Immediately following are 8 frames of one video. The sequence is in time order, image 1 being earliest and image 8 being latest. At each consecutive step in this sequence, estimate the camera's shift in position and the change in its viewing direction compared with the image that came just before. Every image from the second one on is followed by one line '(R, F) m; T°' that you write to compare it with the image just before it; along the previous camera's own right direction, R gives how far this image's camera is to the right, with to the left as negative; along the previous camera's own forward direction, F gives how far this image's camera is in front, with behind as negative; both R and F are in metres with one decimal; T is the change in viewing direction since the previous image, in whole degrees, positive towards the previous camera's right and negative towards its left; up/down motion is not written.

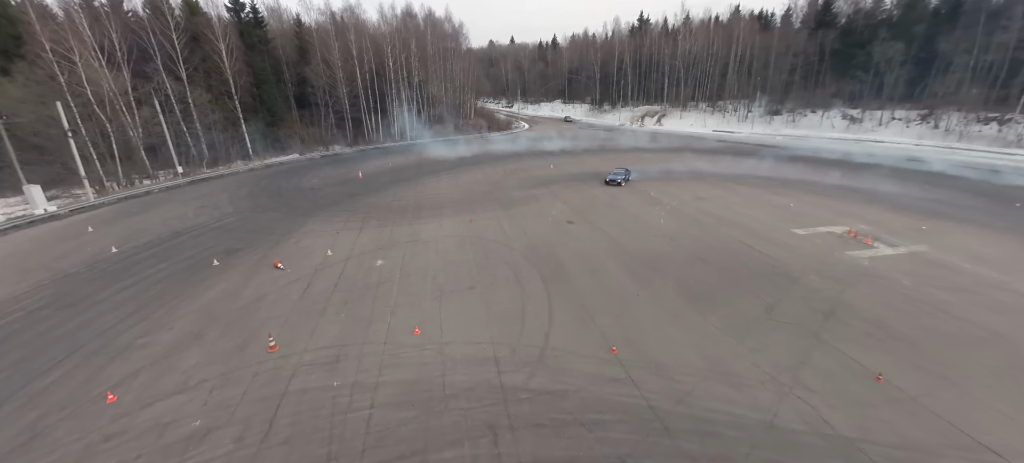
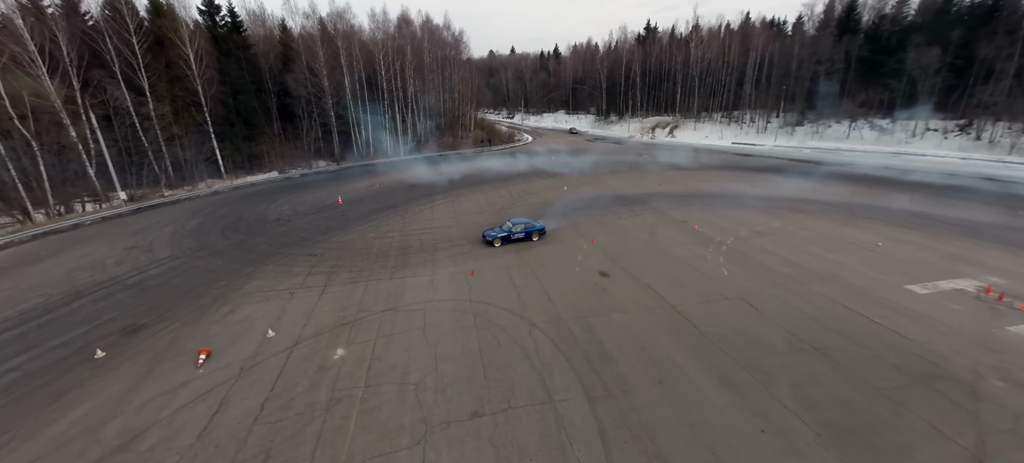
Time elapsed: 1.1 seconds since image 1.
(-0.5, +3.9) m; 0°
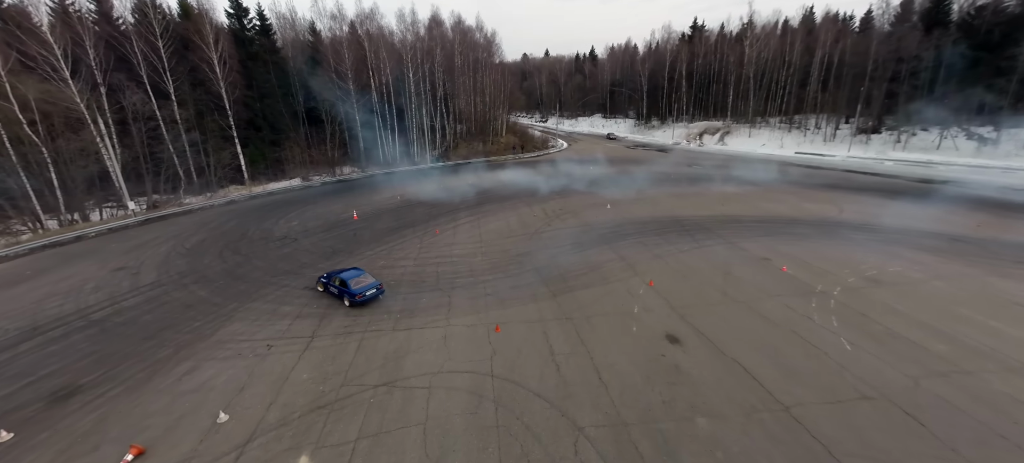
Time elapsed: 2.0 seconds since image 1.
(-0.2, +2.8) m; -5°
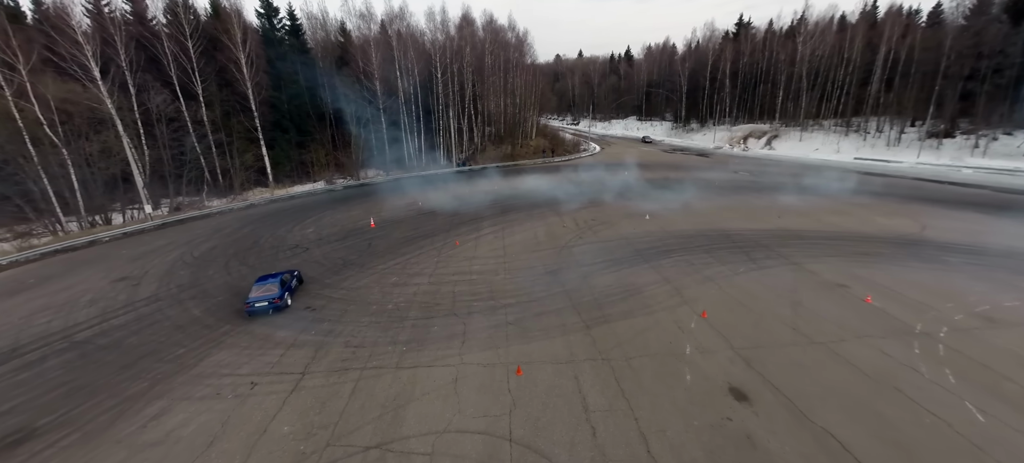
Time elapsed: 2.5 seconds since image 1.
(0.0, +1.6) m; -4°
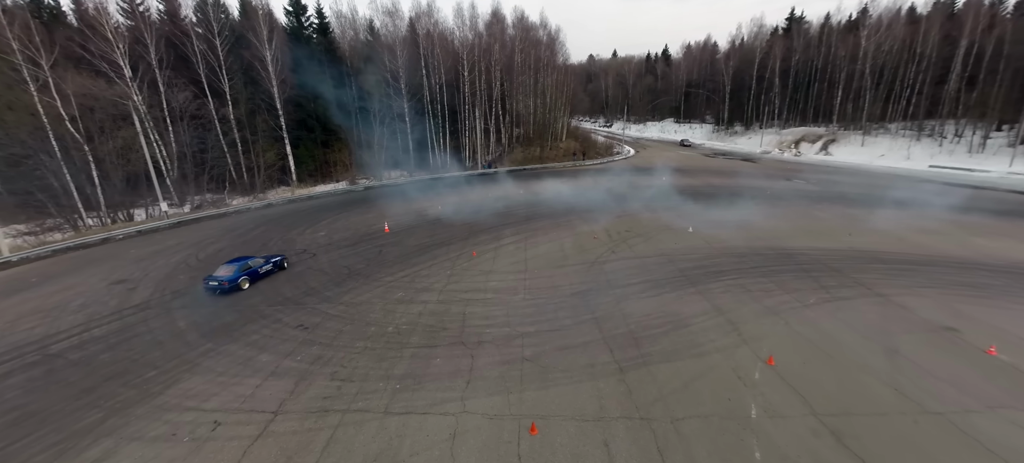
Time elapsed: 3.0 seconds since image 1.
(+0.2, +1.6) m; -4°
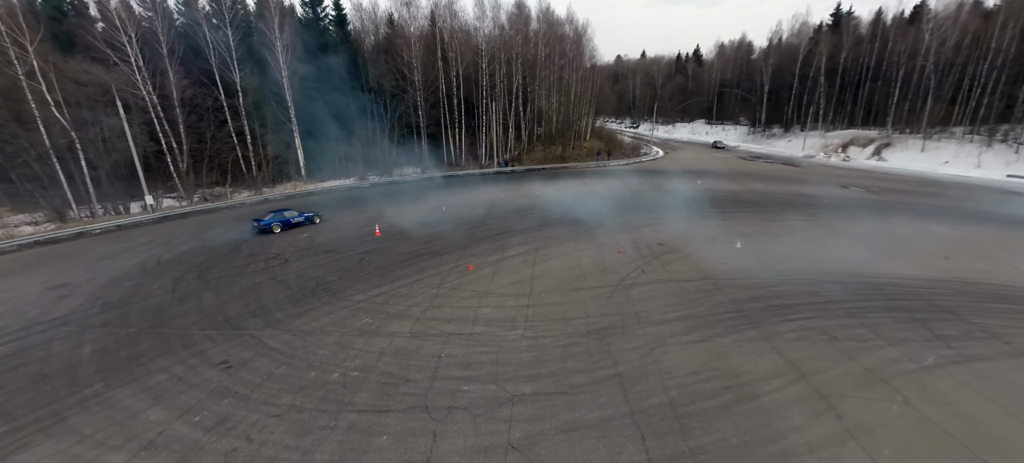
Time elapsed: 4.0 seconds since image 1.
(+0.5, +2.6) m; -4°
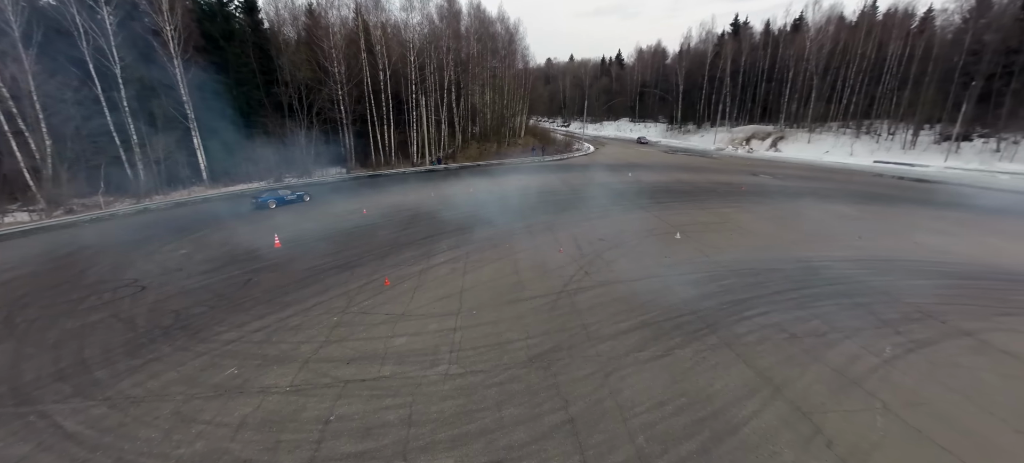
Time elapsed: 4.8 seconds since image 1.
(+0.5, +1.7) m; +8°
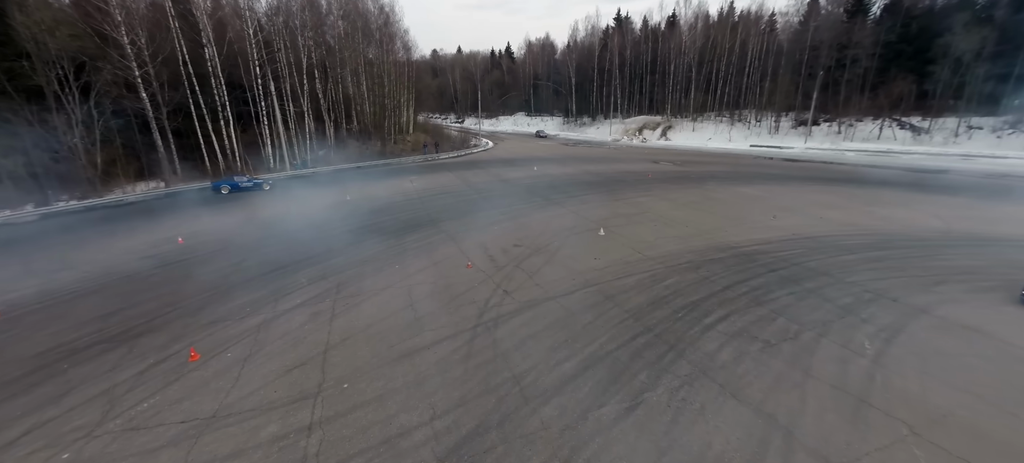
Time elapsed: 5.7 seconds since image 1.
(+0.3, +2.5) m; +14°
